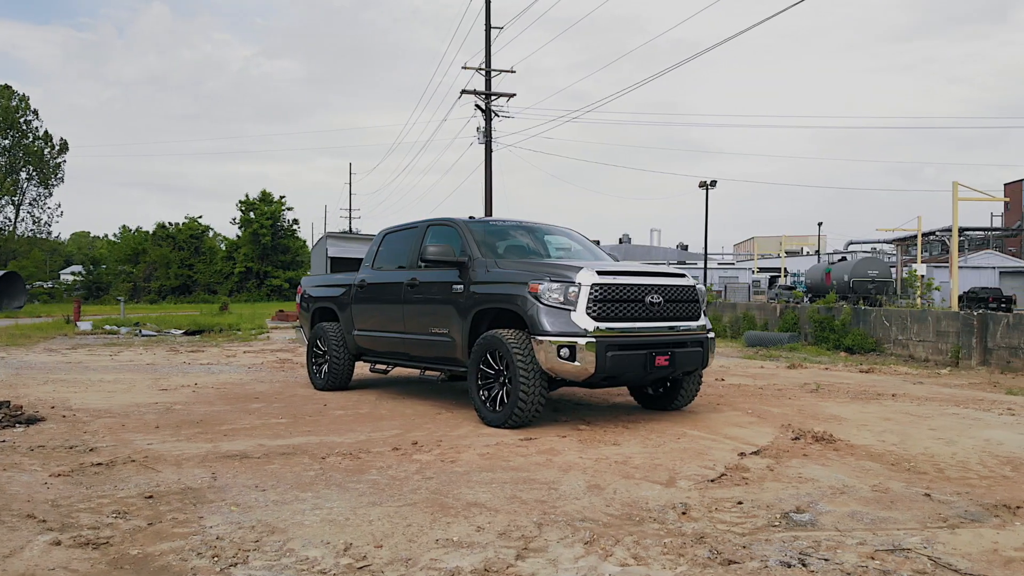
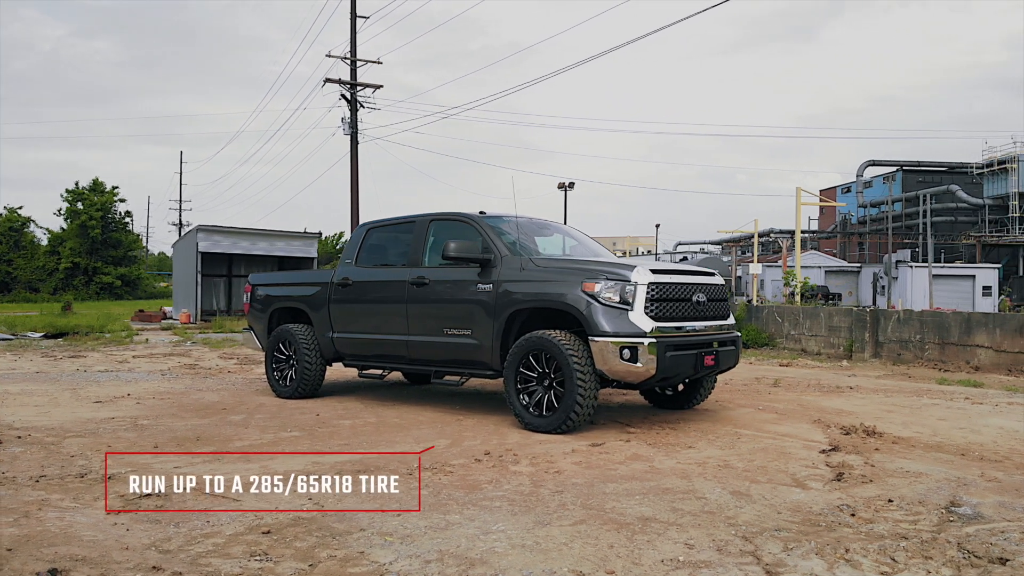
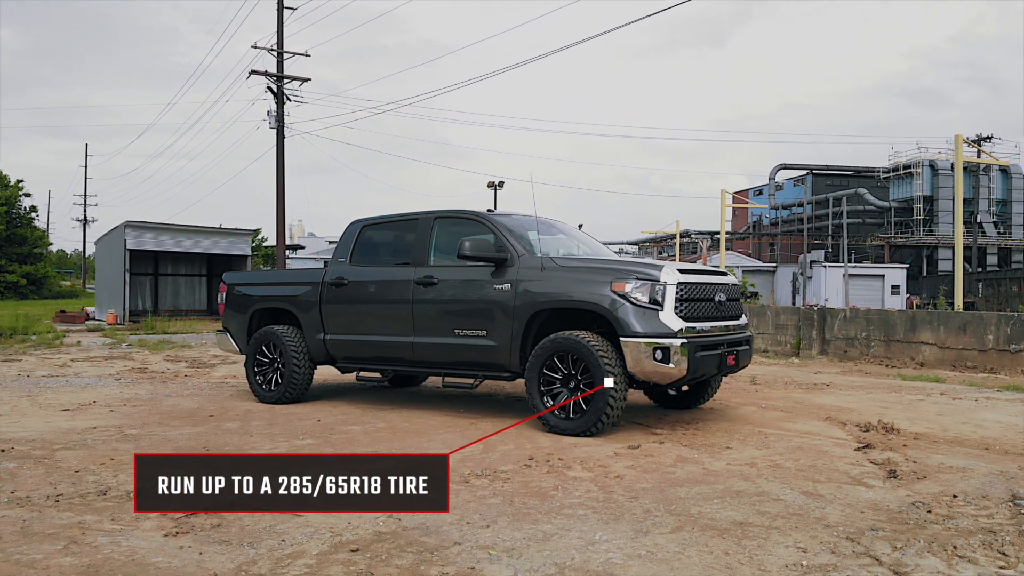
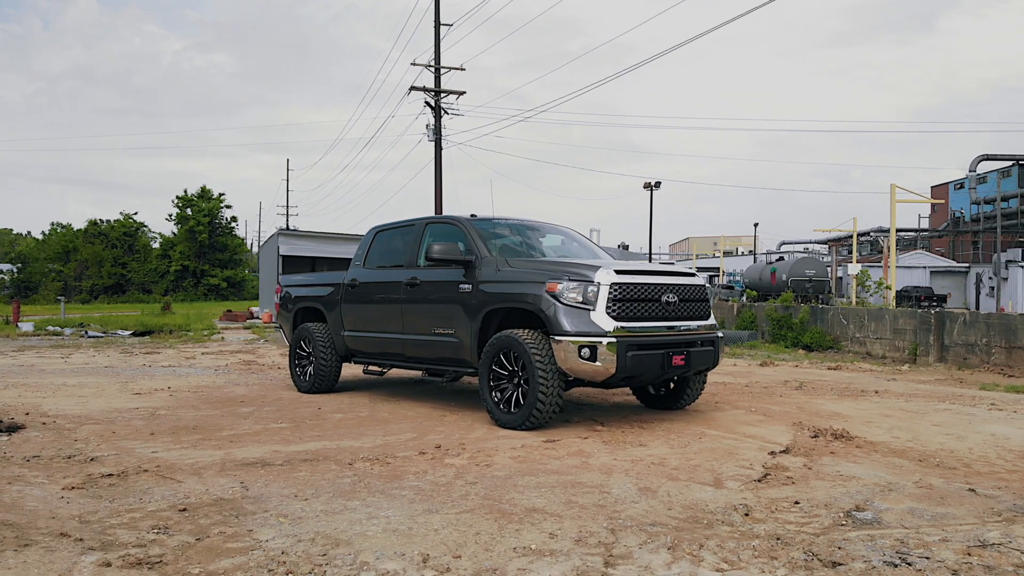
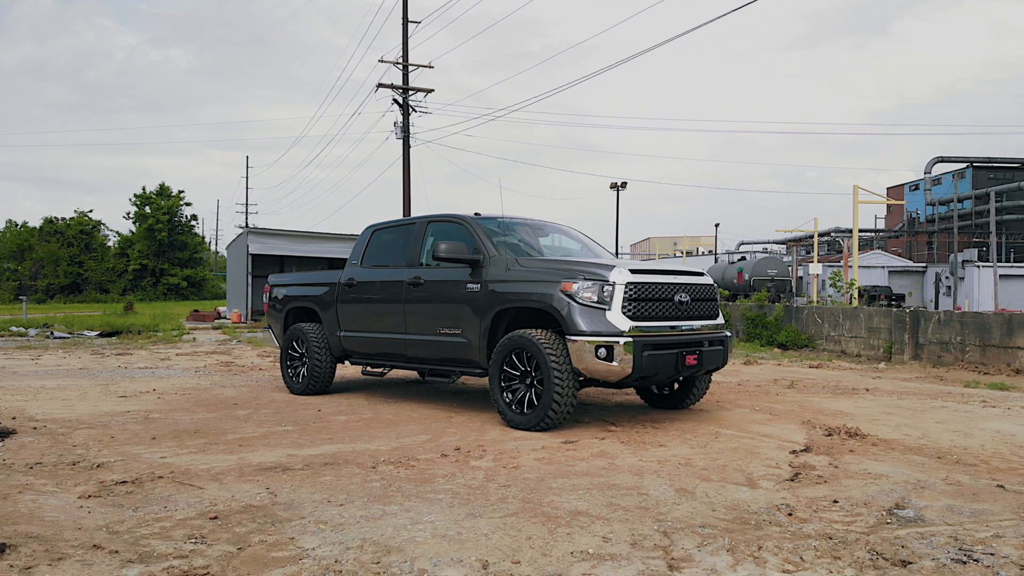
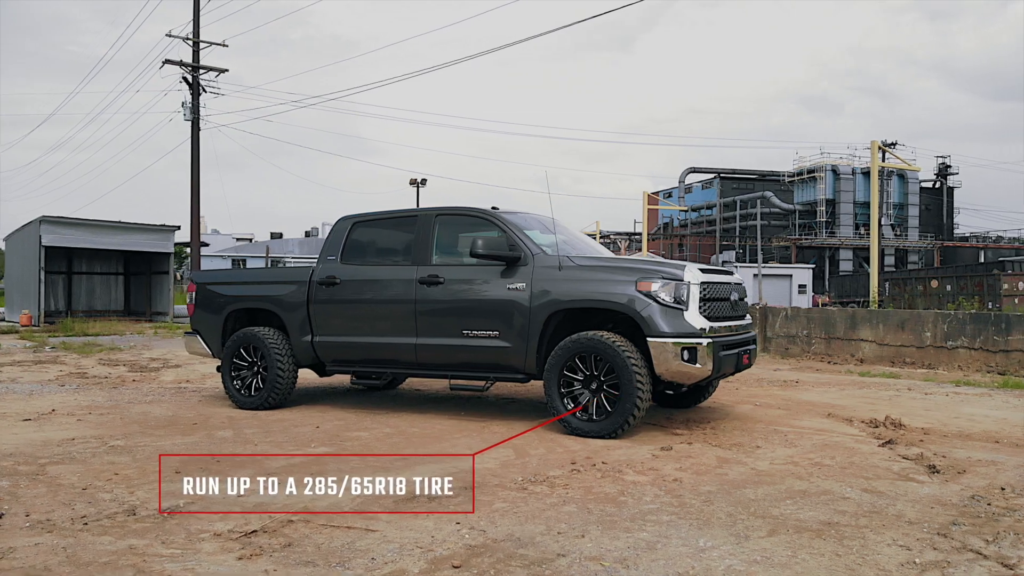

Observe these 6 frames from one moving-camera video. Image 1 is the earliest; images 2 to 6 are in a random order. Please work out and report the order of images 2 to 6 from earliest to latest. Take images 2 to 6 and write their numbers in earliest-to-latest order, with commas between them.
4, 5, 2, 3, 6
